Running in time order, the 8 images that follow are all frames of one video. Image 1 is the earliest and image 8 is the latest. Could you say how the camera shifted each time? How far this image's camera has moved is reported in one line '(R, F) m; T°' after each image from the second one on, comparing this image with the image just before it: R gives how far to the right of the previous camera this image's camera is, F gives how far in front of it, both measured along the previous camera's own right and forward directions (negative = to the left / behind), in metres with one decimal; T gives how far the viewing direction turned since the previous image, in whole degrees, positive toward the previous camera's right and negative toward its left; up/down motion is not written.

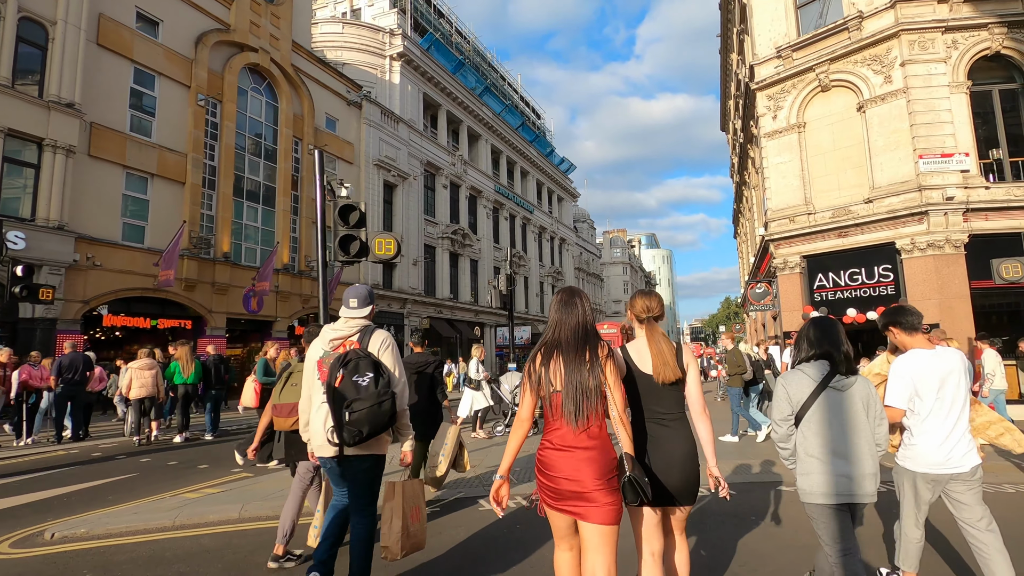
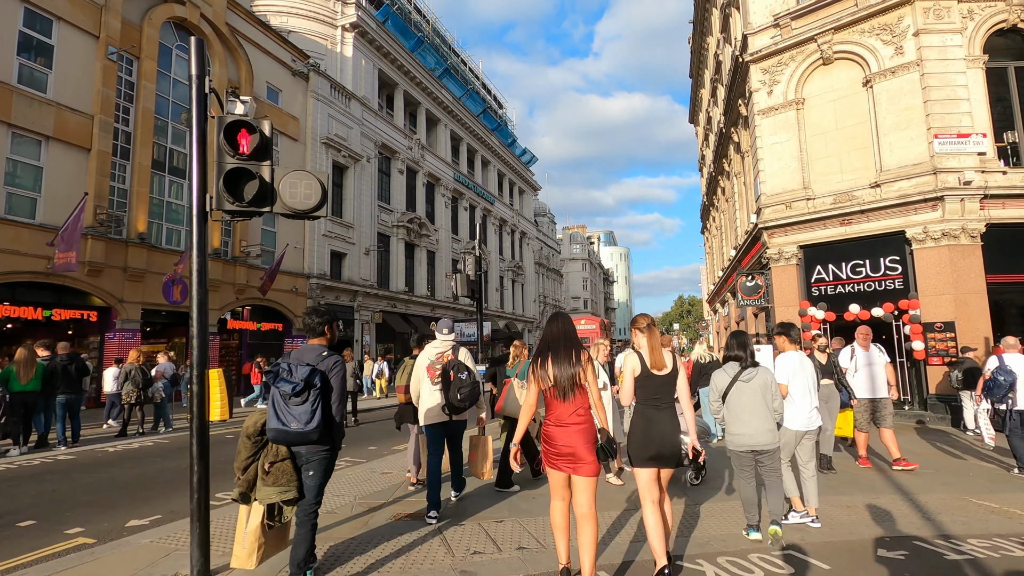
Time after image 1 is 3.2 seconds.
(-0.2, +2.3) m; +5°
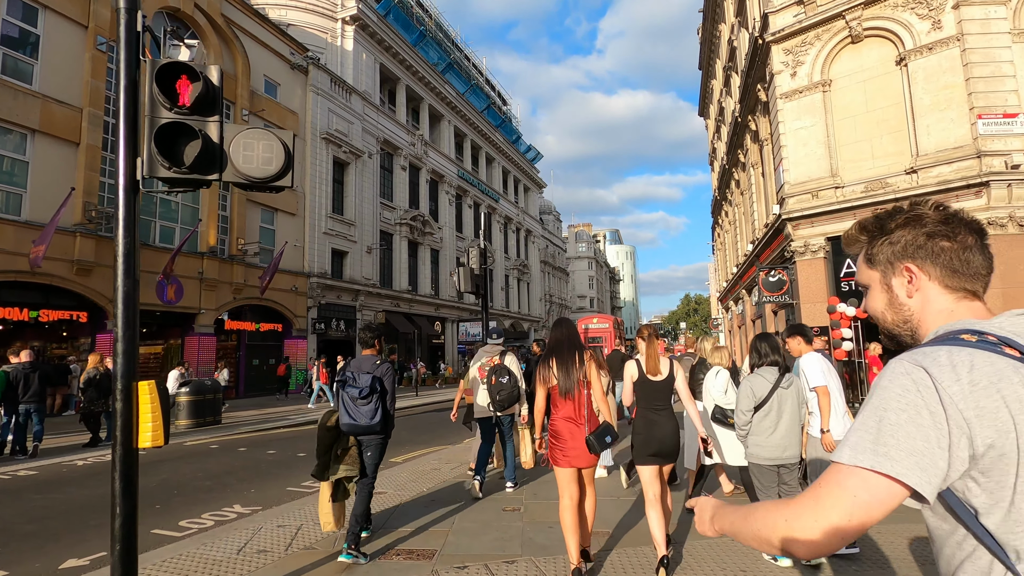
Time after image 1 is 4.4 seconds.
(-0.1, +0.9) m; -1°
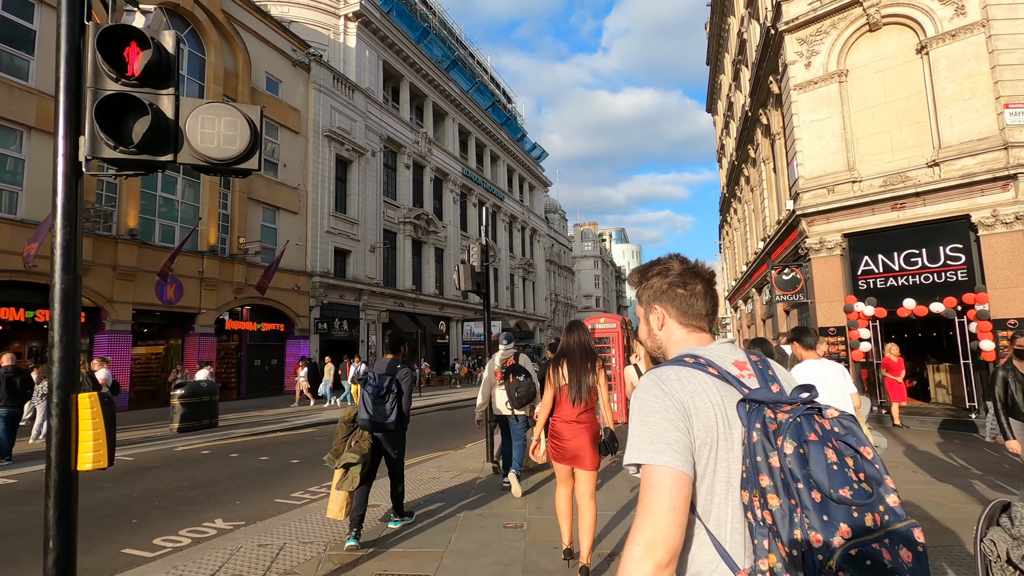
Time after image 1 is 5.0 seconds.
(0.0, +0.5) m; -1°
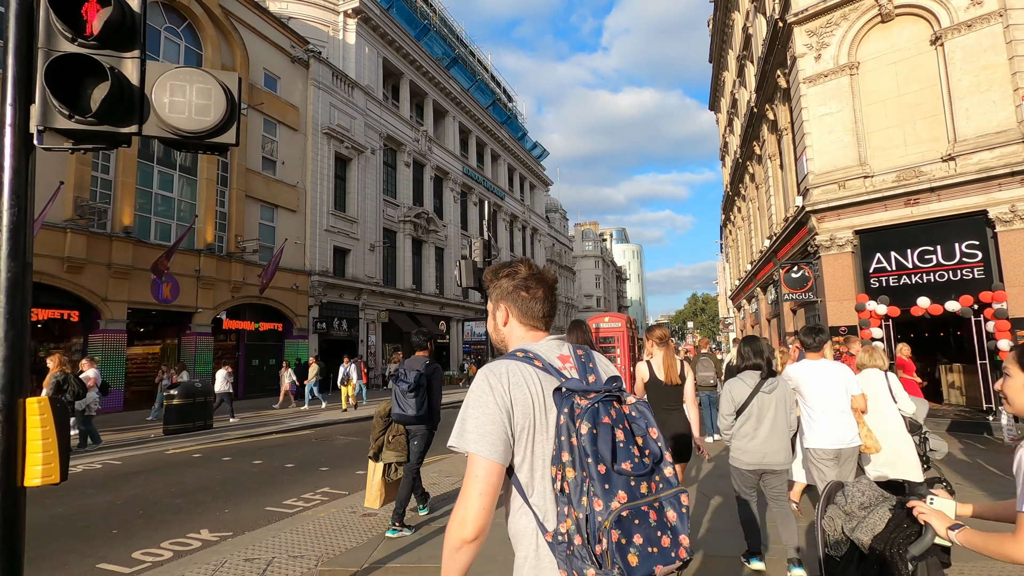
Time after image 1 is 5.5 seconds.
(-0.1, +0.4) m; 0°
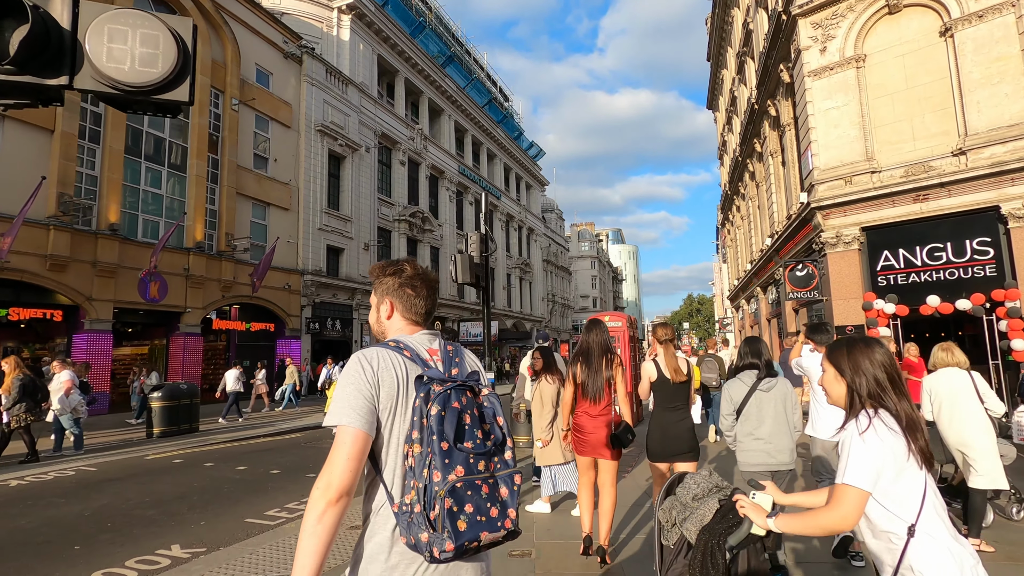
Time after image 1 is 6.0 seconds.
(0.0, +0.4) m; 0°
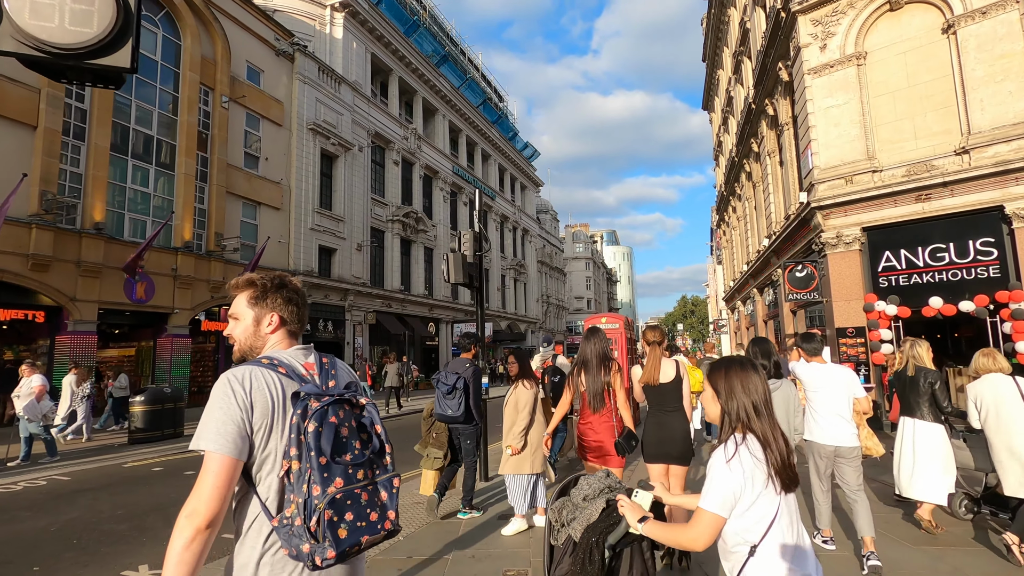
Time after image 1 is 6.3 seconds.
(0.0, +0.3) m; +1°
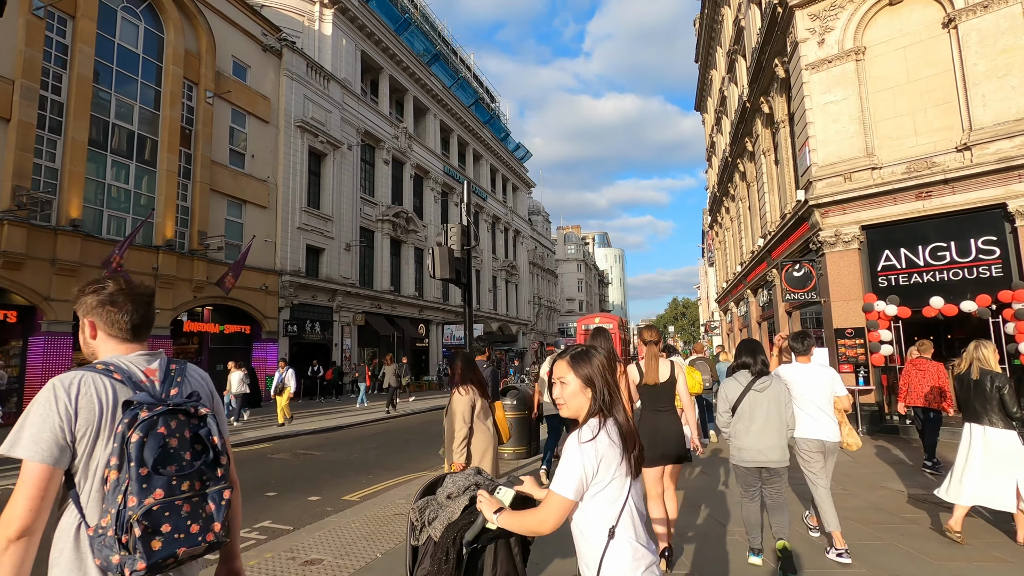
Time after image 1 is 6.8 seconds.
(0.0, +0.4) m; +1°
